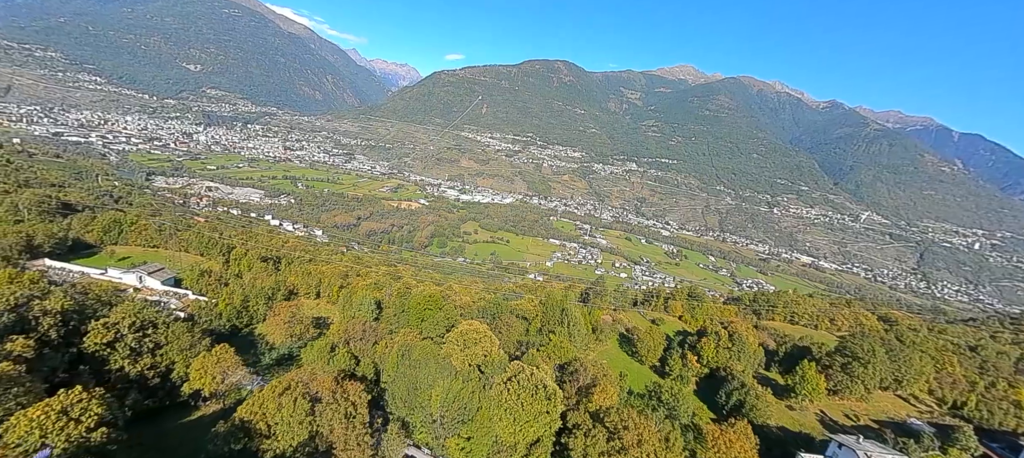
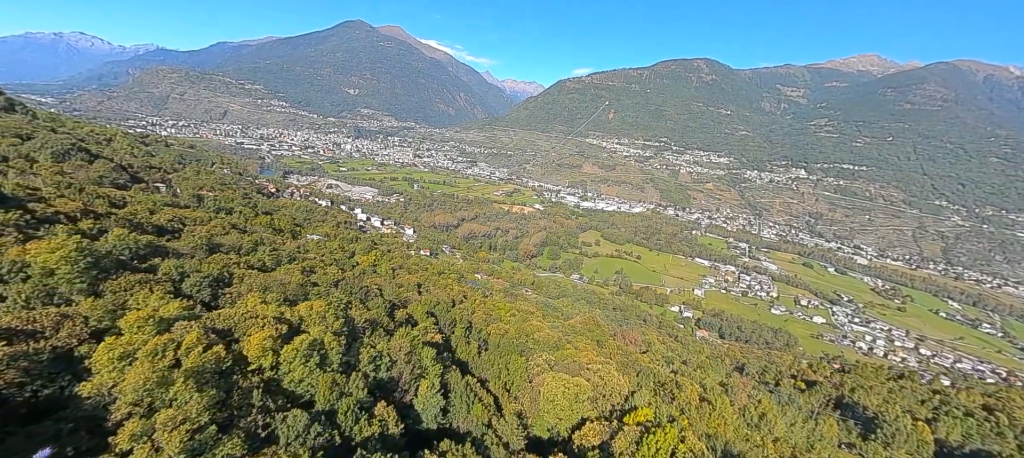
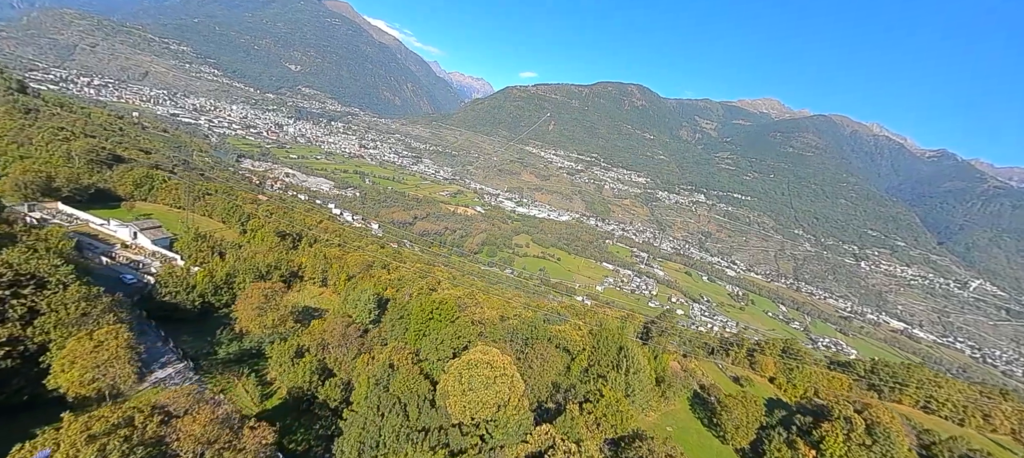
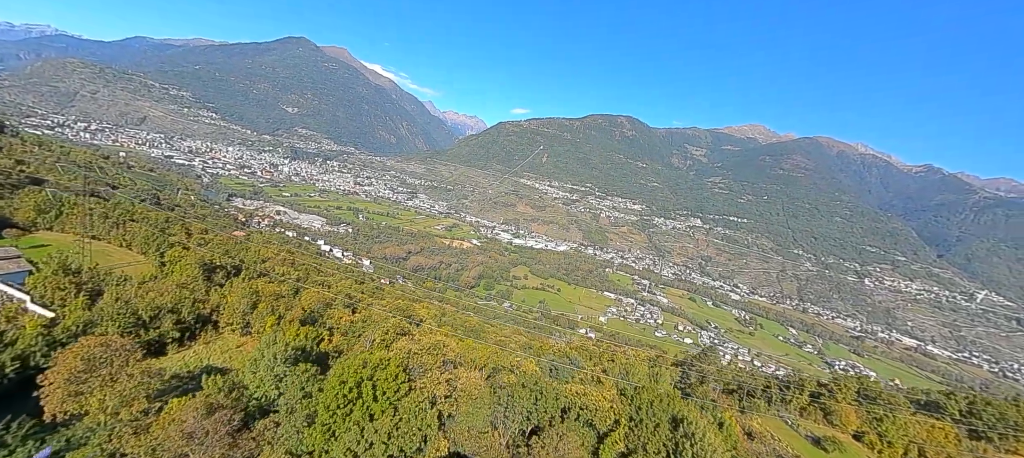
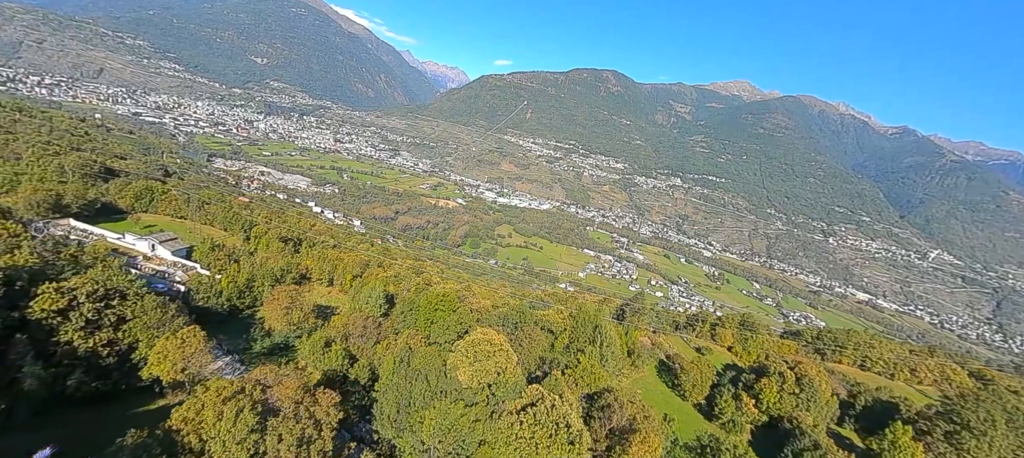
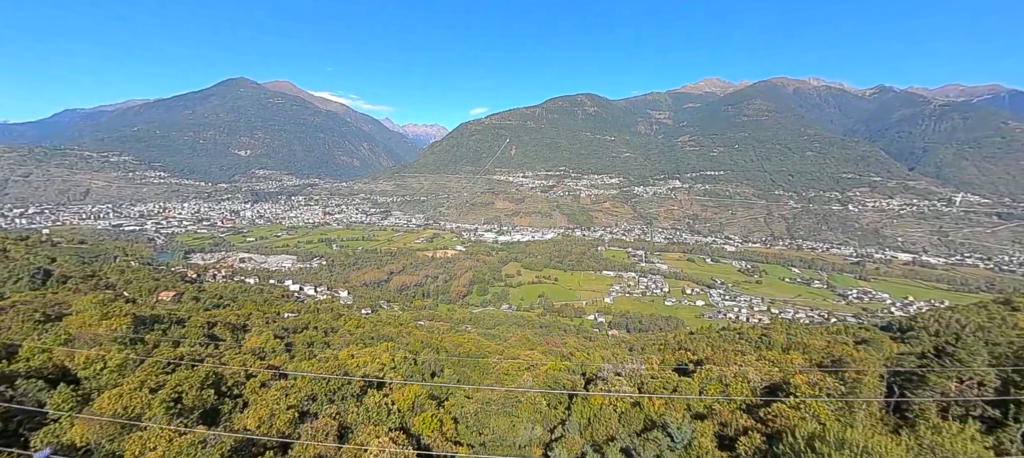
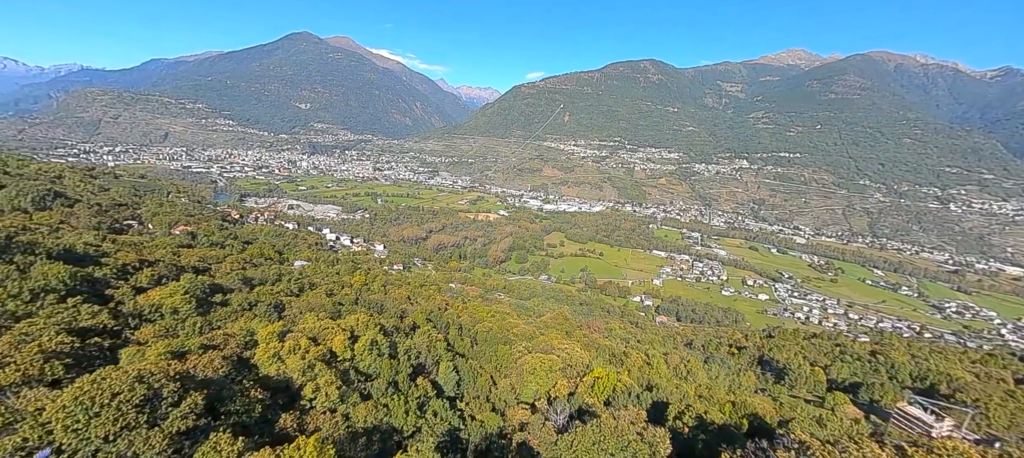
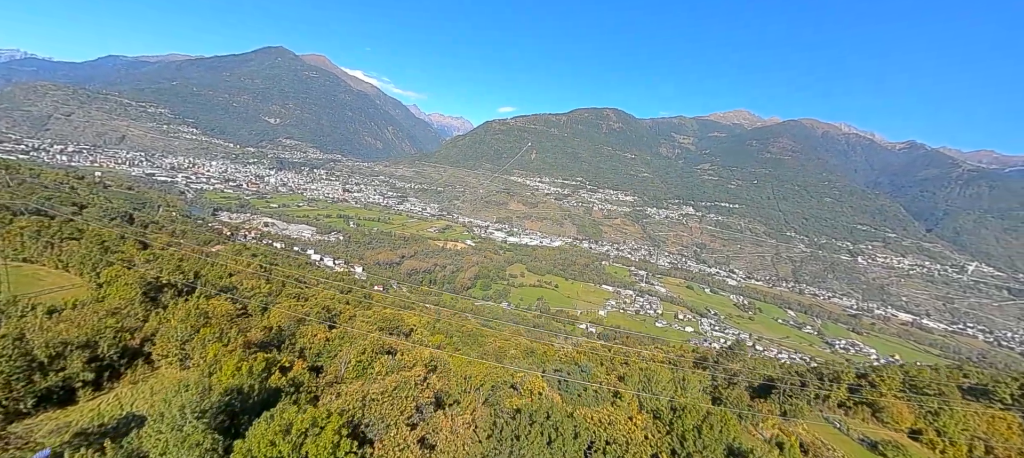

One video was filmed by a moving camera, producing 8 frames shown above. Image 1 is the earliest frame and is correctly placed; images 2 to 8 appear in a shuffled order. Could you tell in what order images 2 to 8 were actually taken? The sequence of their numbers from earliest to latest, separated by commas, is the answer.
5, 3, 4, 8, 6, 7, 2
